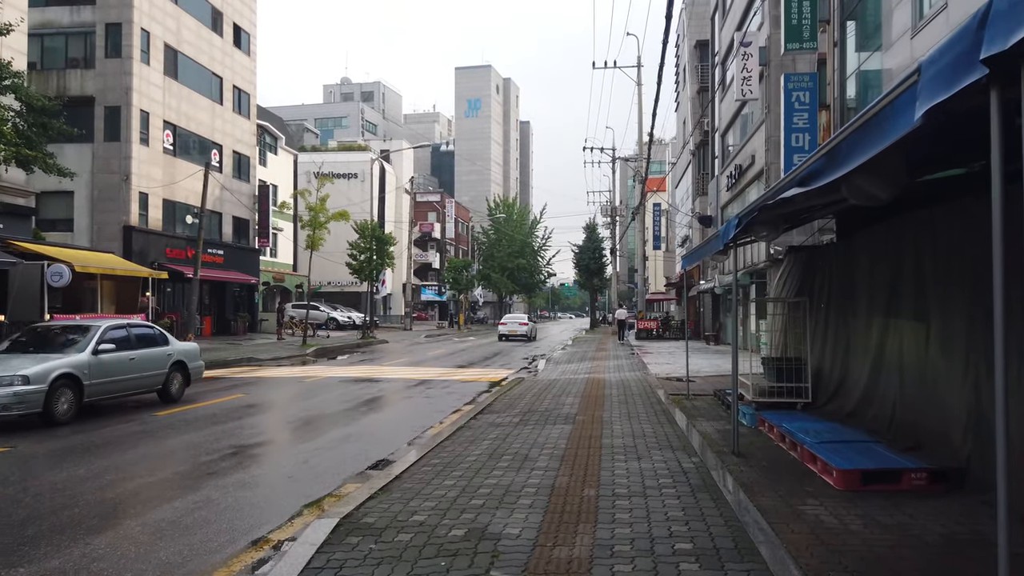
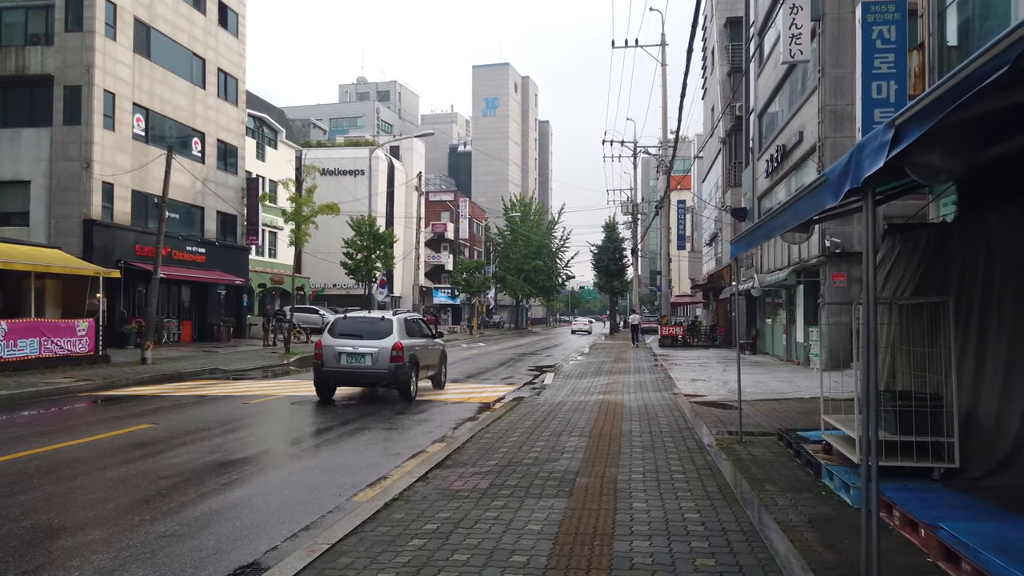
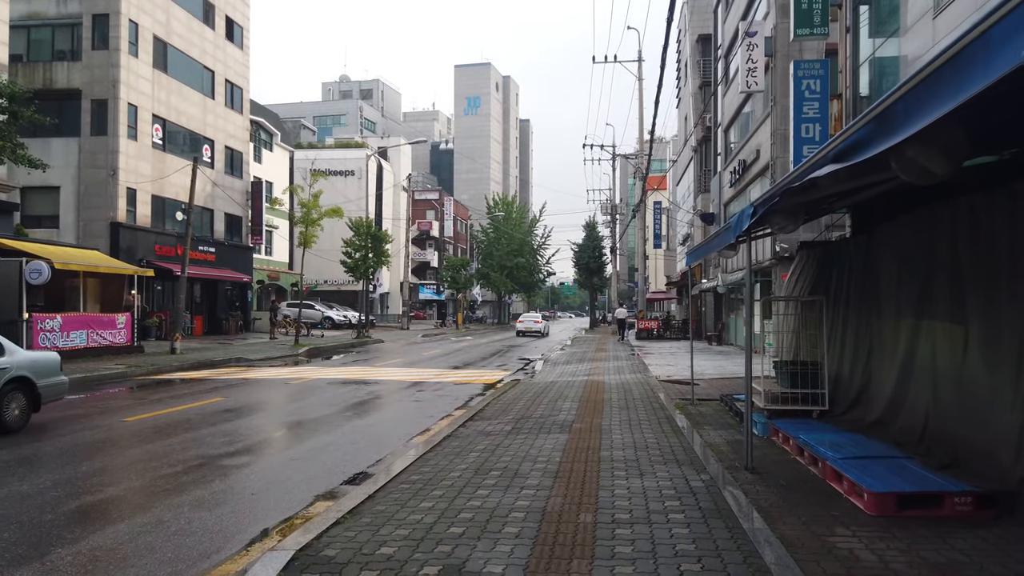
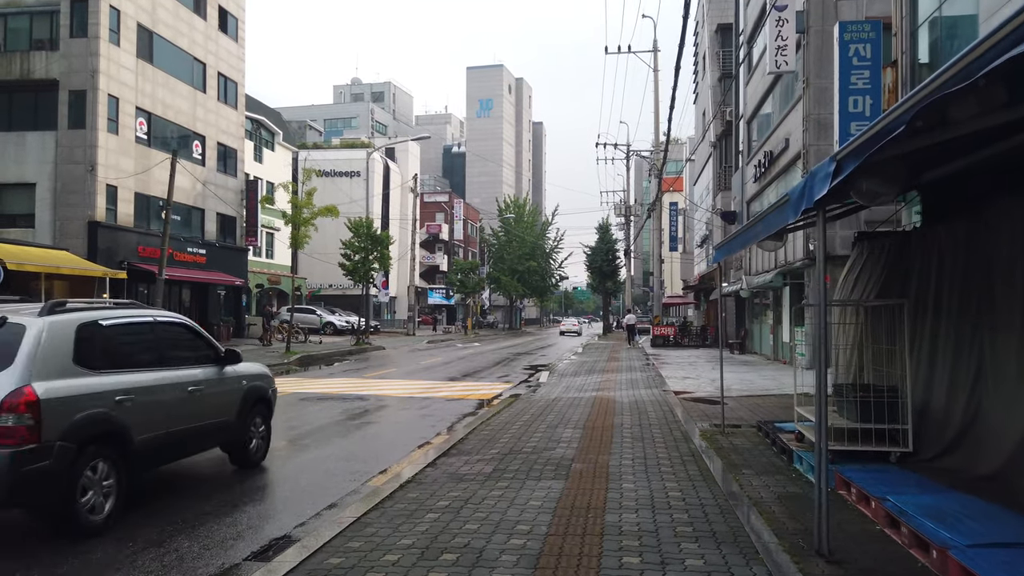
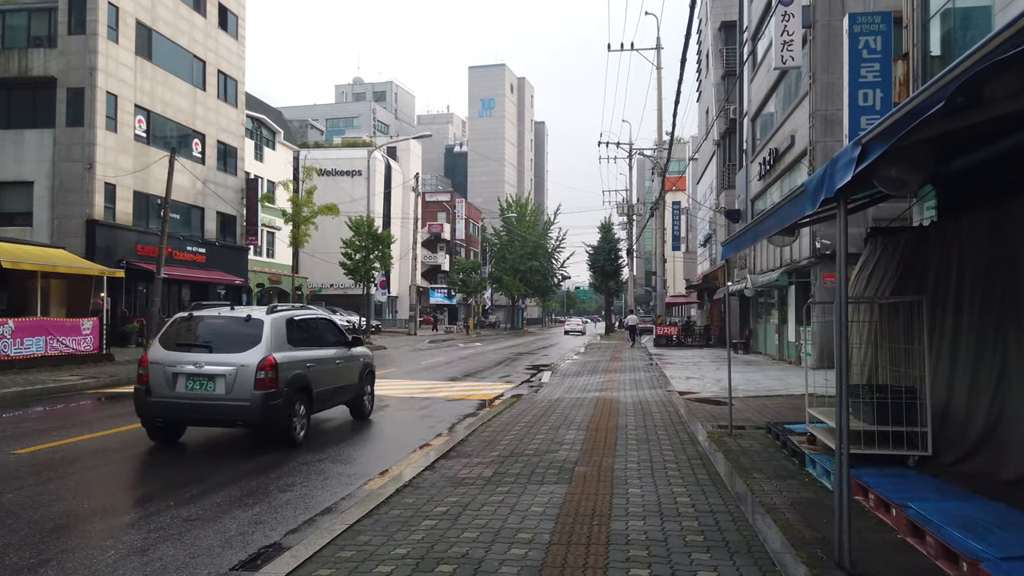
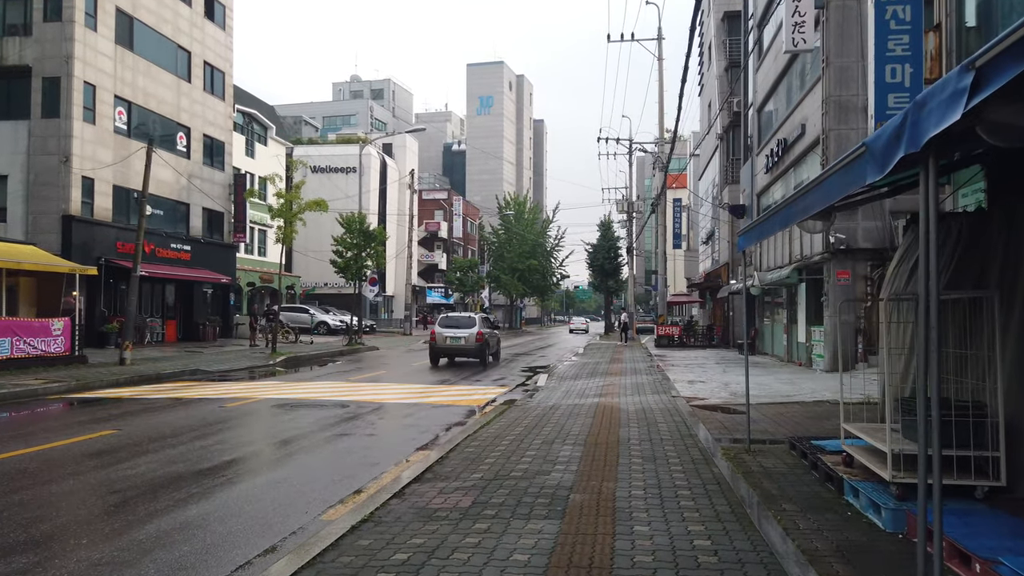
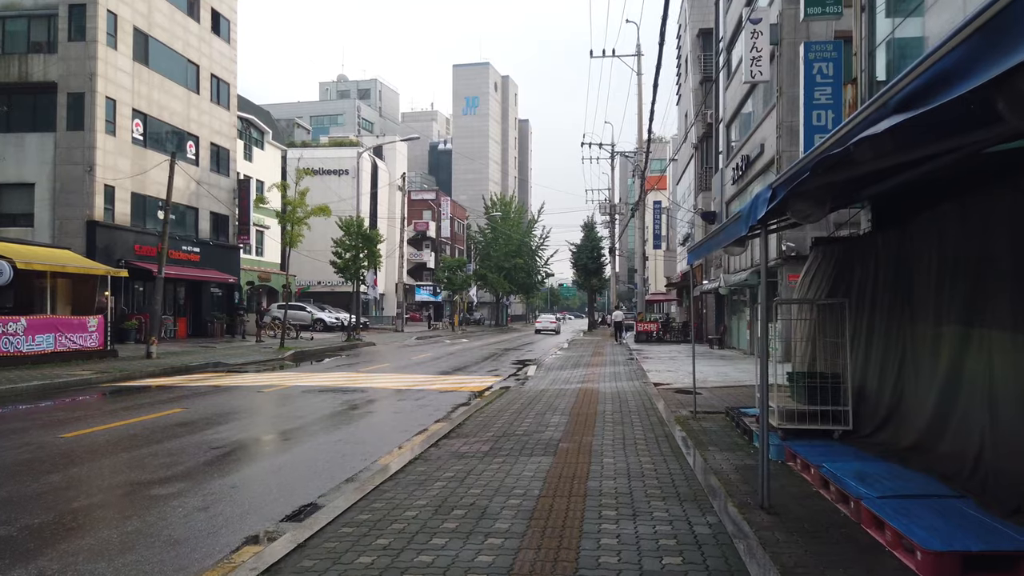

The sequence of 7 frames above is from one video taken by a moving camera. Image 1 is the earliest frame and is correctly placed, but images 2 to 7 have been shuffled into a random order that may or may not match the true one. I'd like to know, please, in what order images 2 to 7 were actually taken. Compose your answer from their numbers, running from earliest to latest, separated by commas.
3, 7, 4, 5, 2, 6
